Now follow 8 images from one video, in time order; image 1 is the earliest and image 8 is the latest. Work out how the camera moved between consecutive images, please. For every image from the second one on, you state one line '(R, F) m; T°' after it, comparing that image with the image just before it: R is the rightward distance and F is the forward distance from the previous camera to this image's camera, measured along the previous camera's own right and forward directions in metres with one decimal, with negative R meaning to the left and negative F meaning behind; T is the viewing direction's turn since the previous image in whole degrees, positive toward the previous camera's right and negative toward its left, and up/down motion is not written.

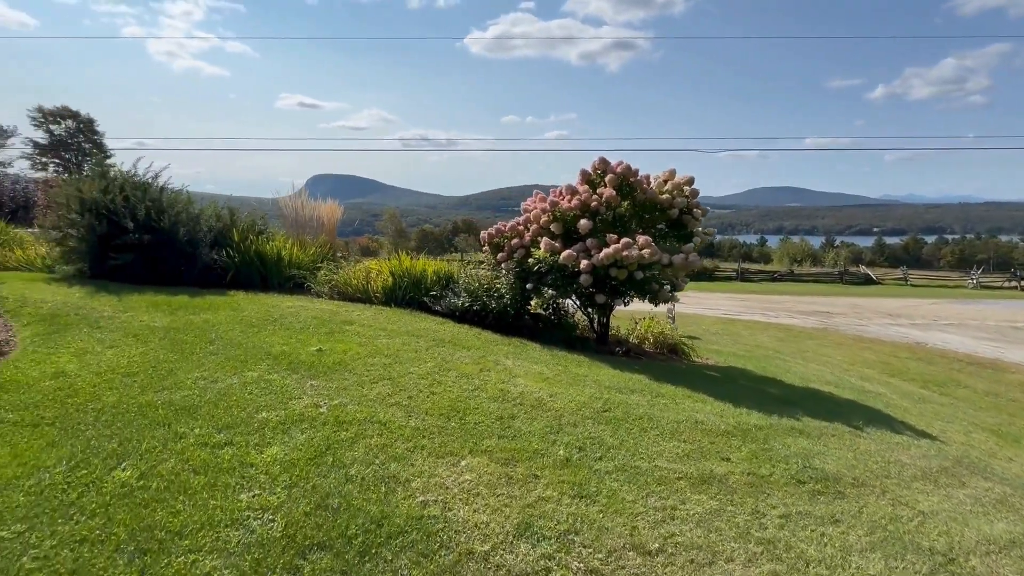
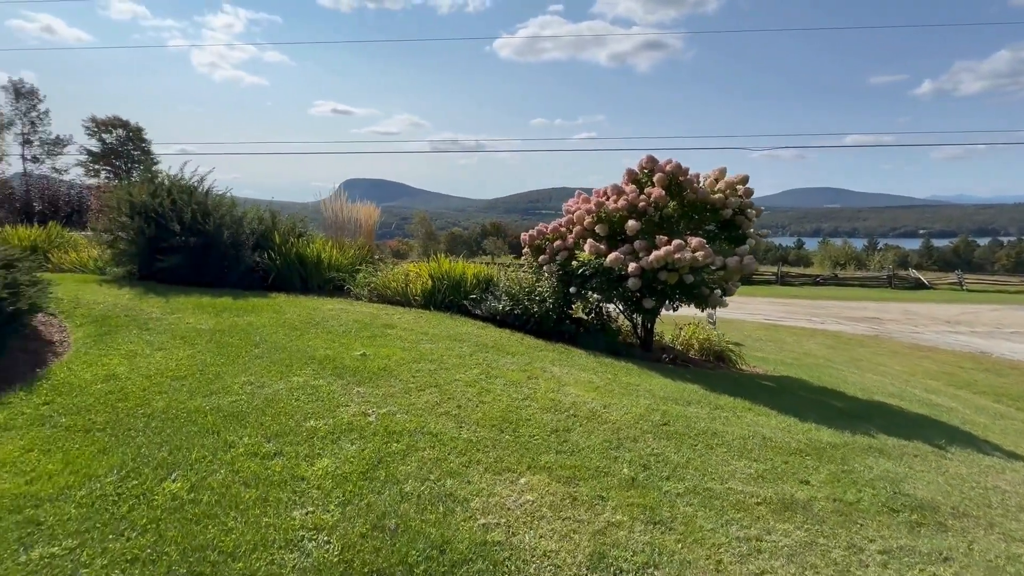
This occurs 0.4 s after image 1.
(-0.2, +0.2) m; -3°
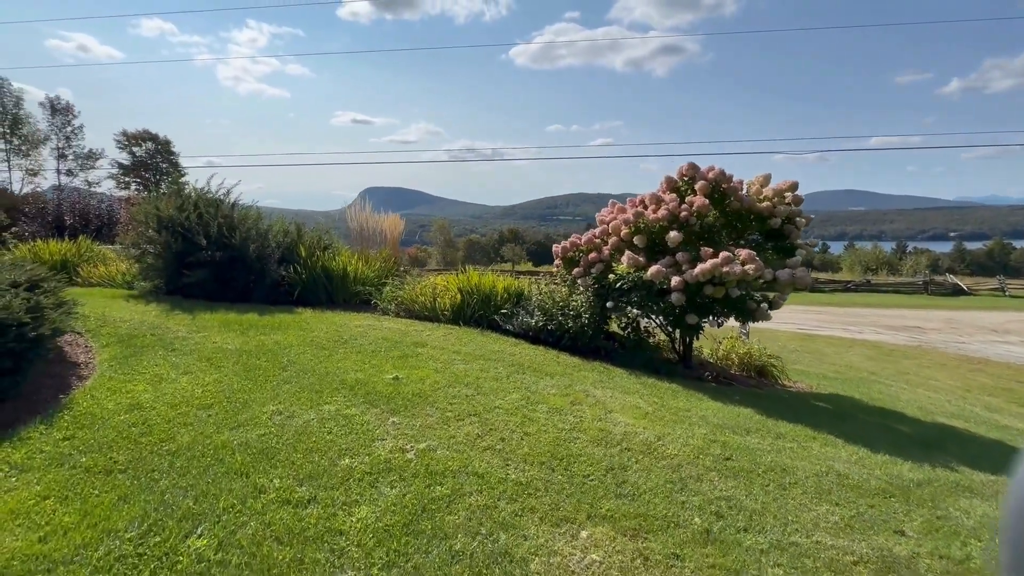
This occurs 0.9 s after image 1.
(-0.2, +0.3) m; -2°
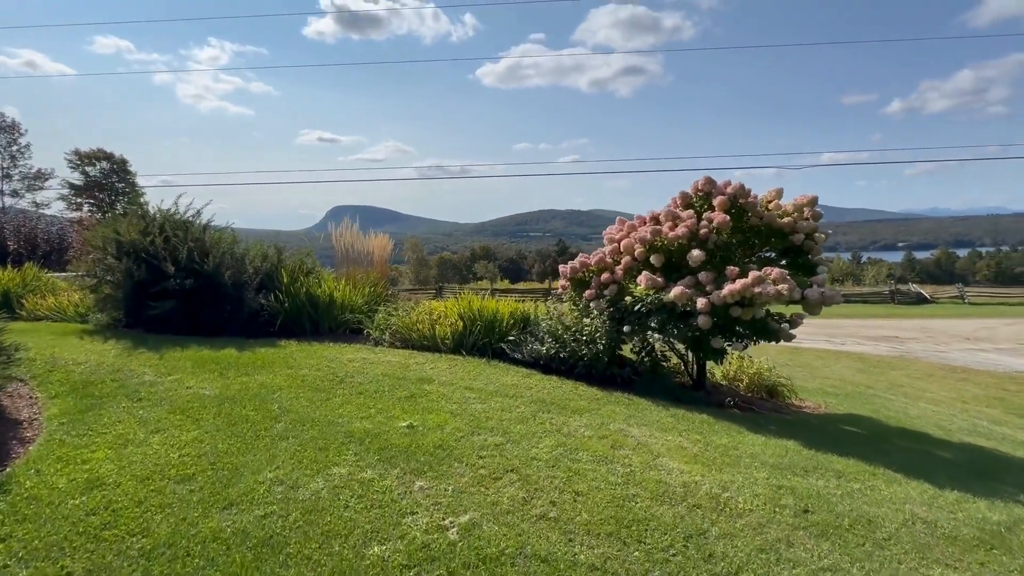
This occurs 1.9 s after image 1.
(-0.5, +0.6) m; +3°
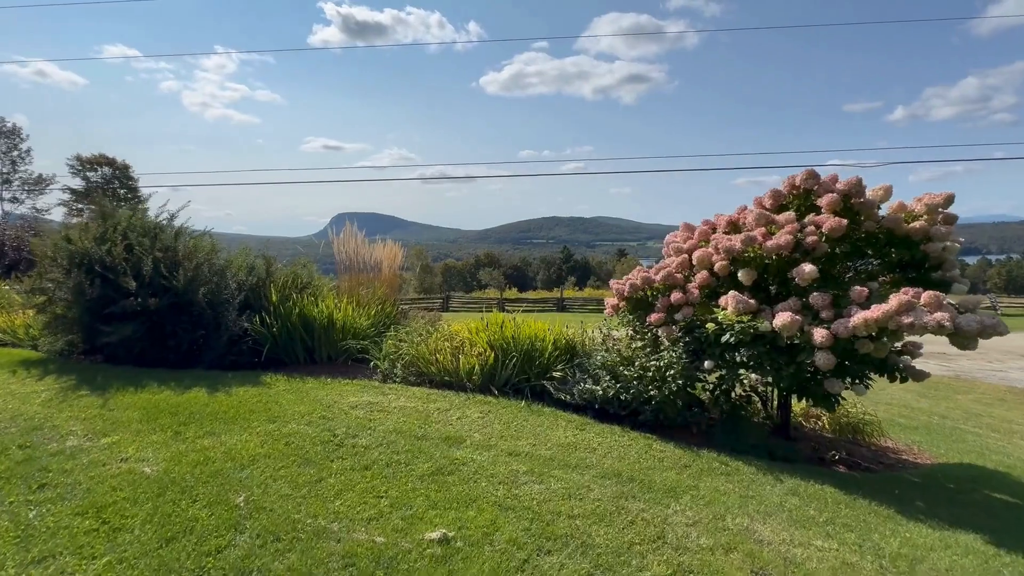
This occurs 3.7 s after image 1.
(-0.5, +1.4) m; 0°
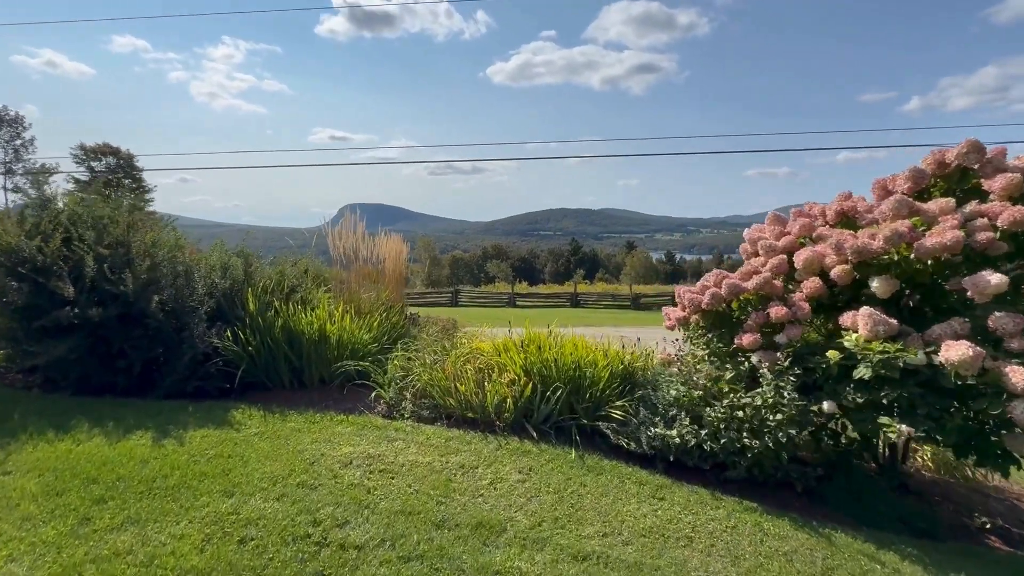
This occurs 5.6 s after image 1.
(-0.3, +1.3) m; -1°
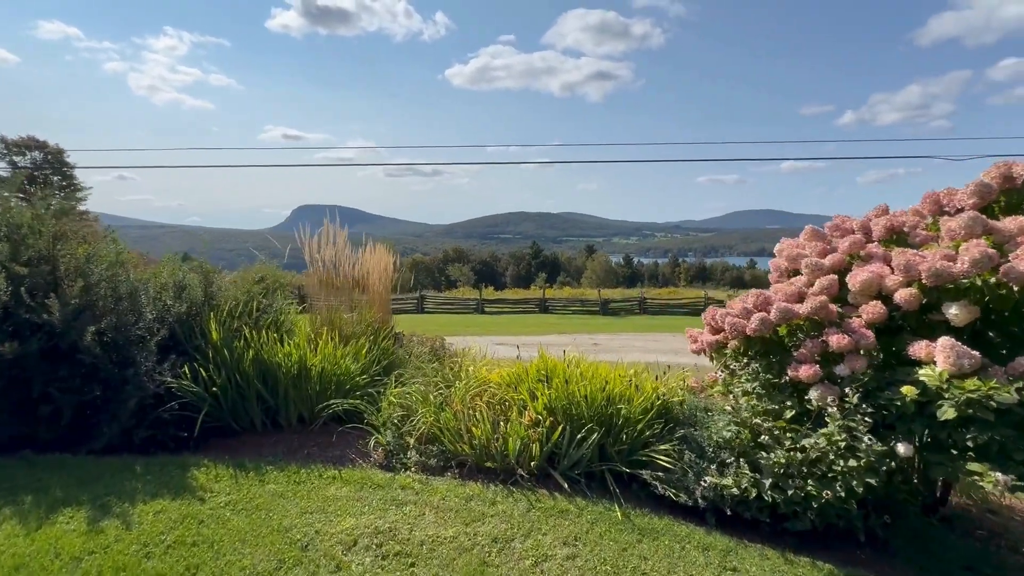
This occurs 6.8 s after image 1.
(-0.5, +0.6) m; +5°
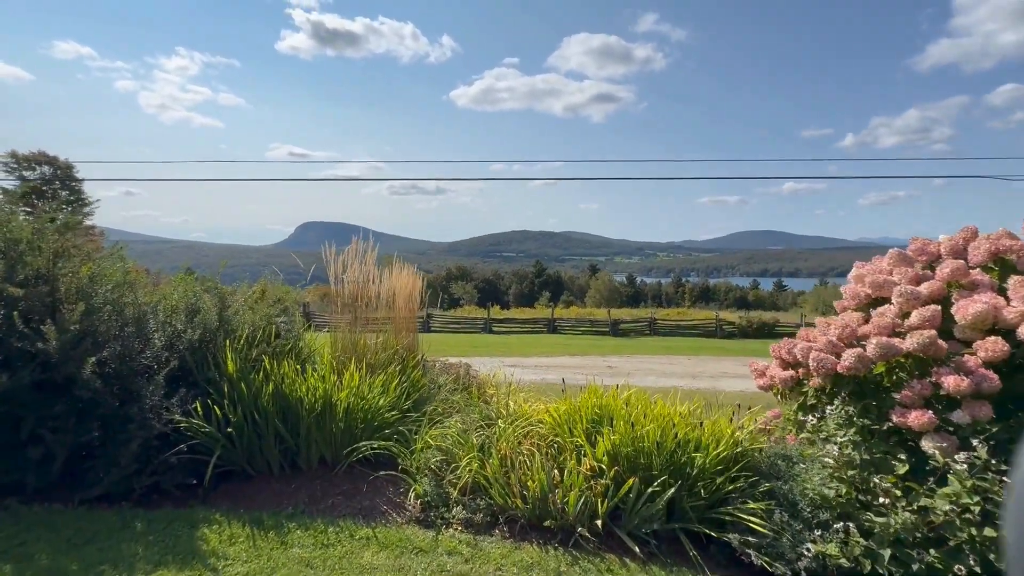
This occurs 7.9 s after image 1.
(-0.4, +0.5) m; 0°
